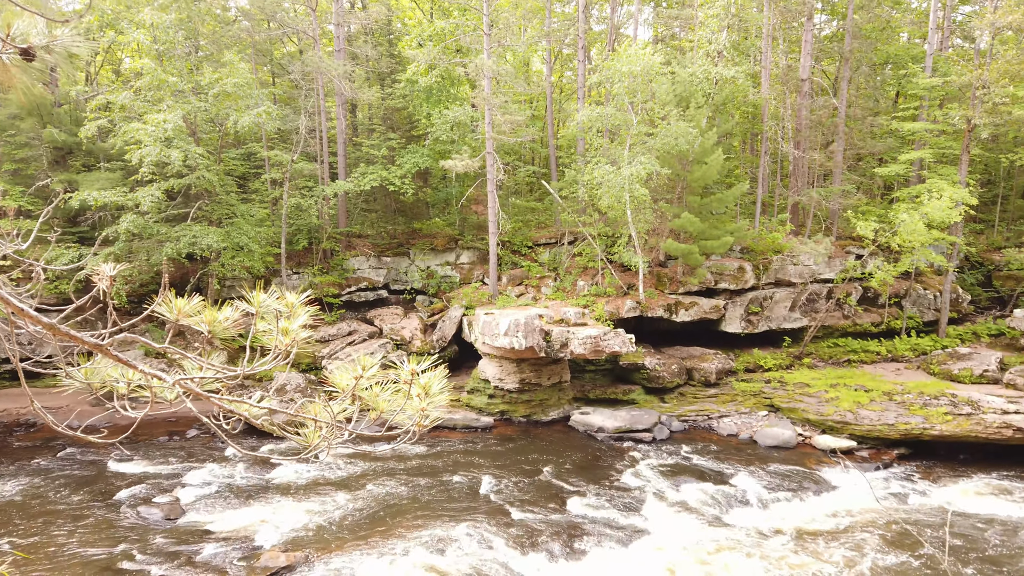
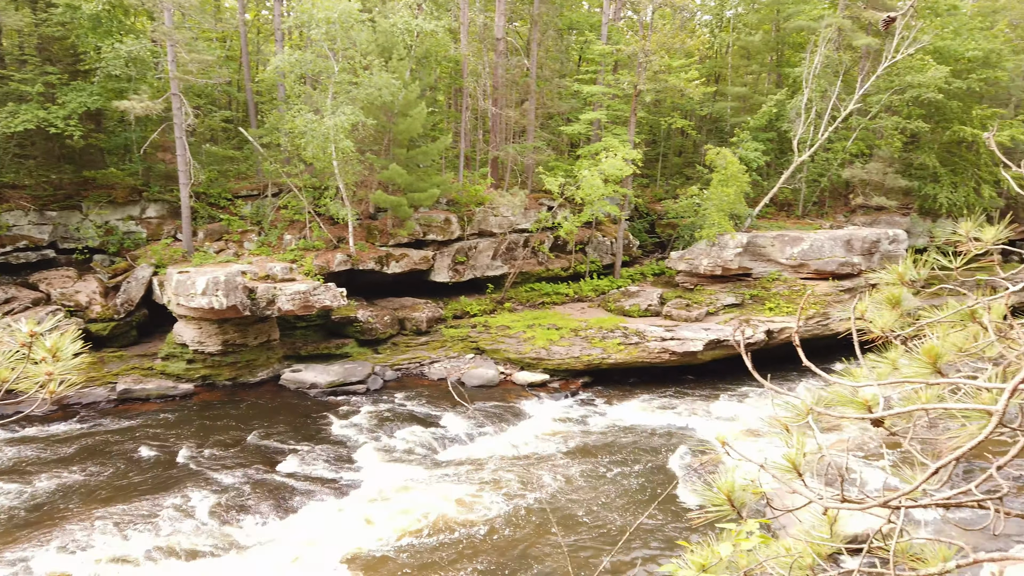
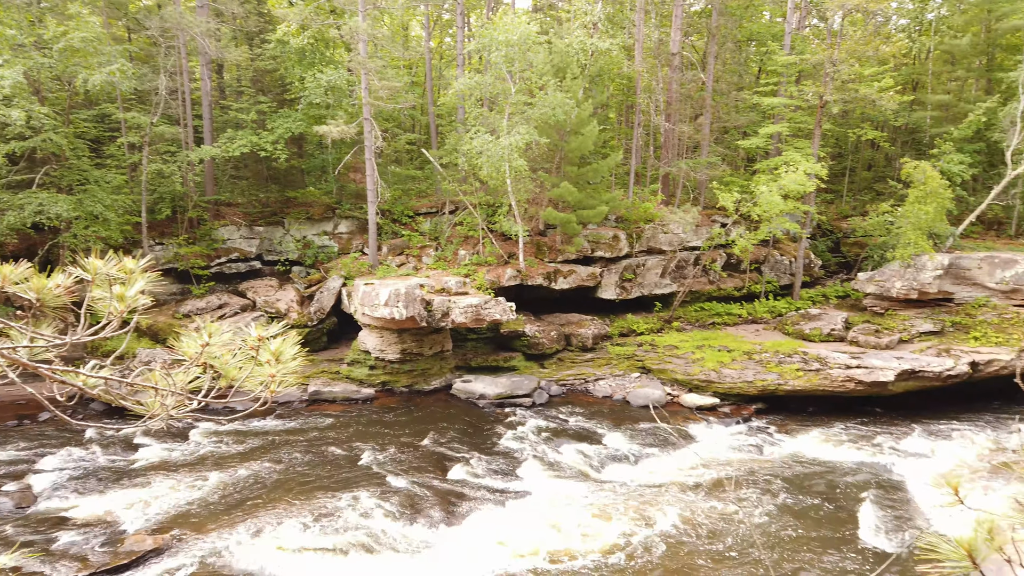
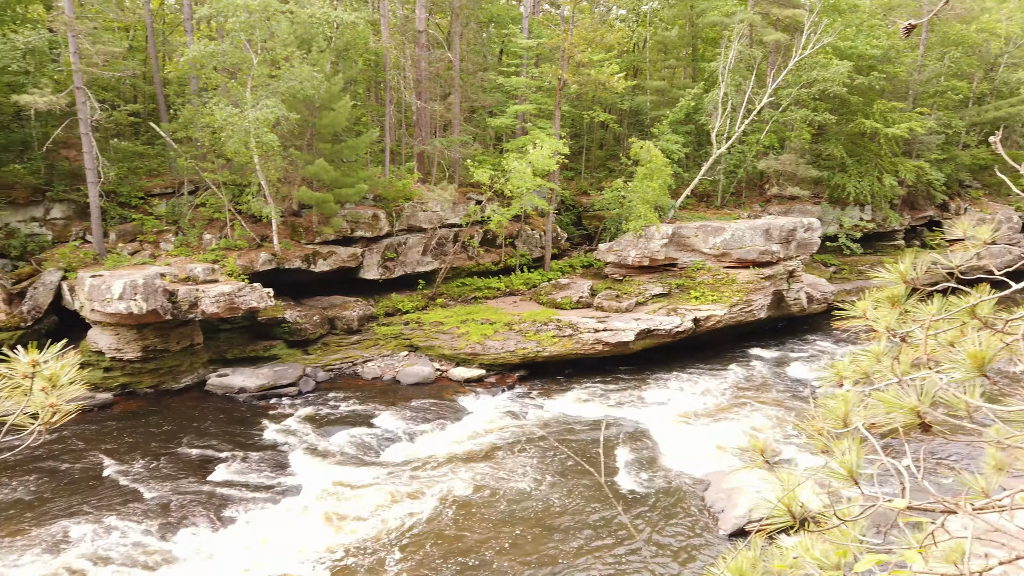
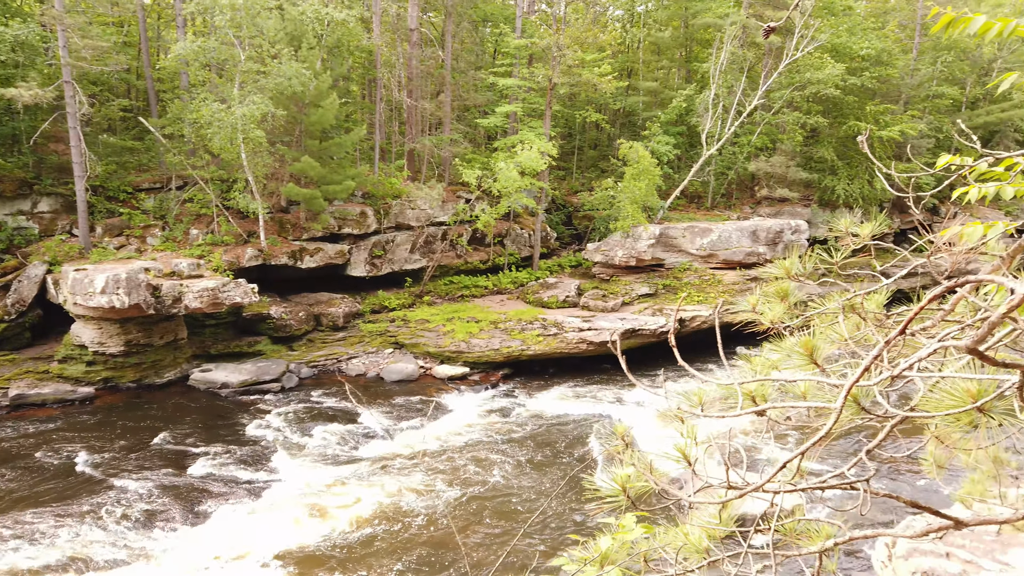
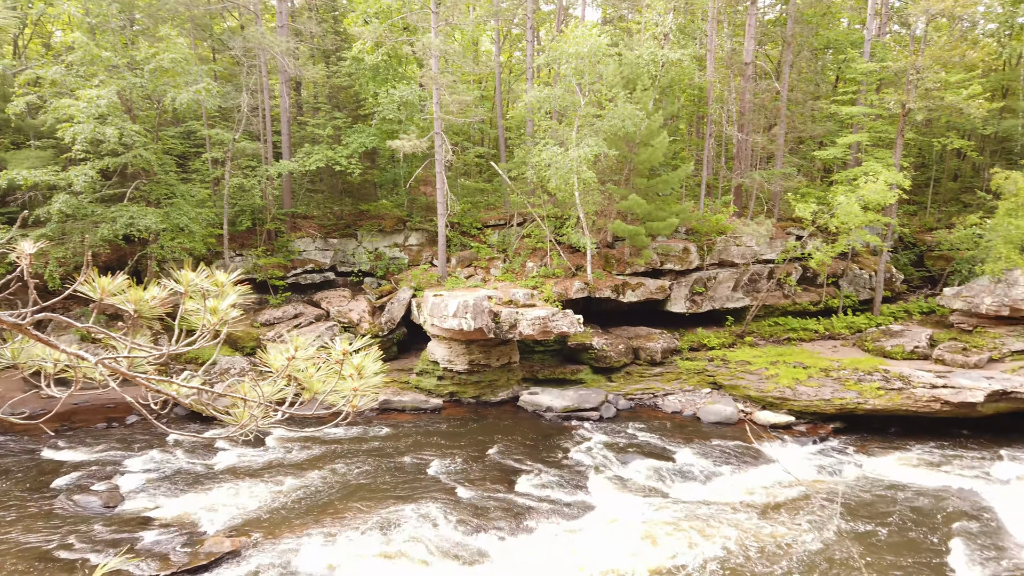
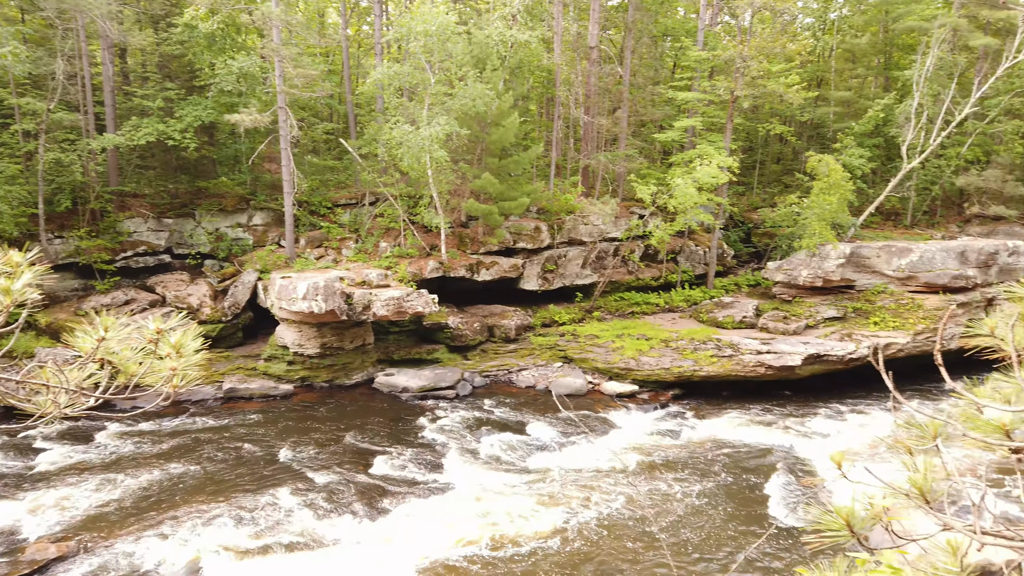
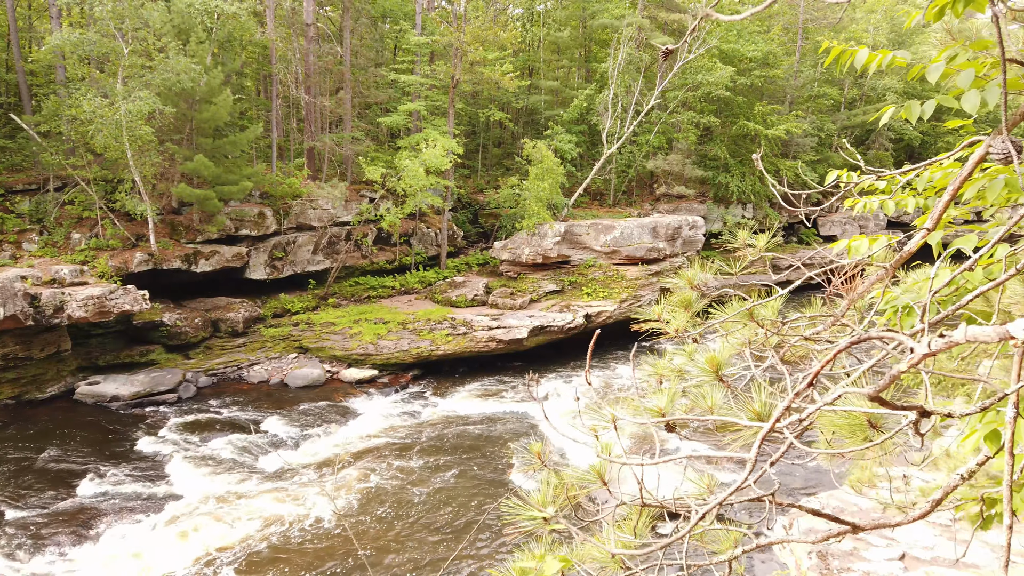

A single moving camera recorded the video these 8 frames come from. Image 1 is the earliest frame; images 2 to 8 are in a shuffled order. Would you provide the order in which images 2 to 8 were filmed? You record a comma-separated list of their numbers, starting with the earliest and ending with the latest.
6, 3, 7, 2, 5, 8, 4
